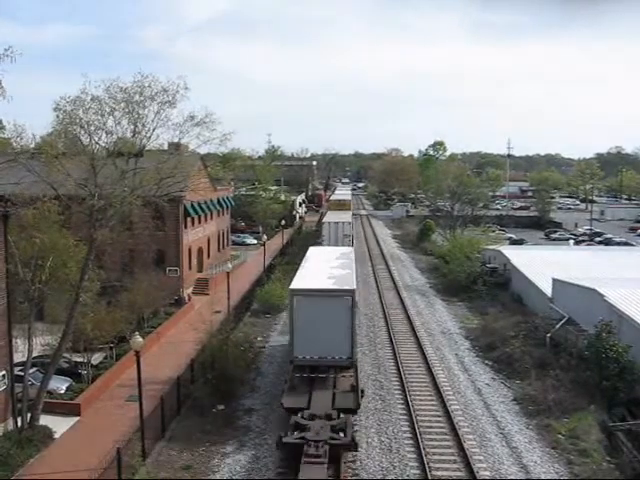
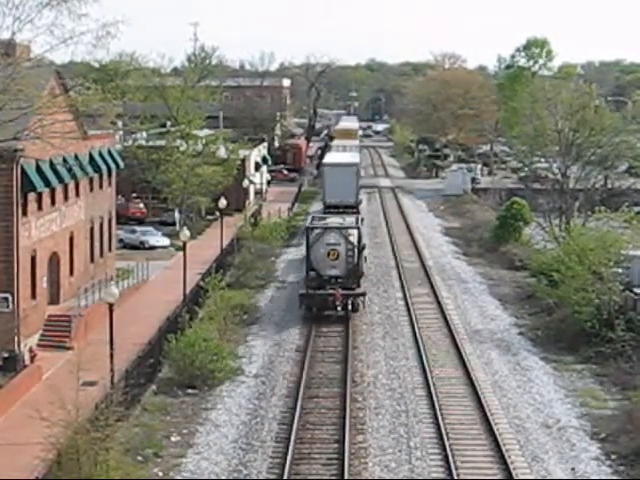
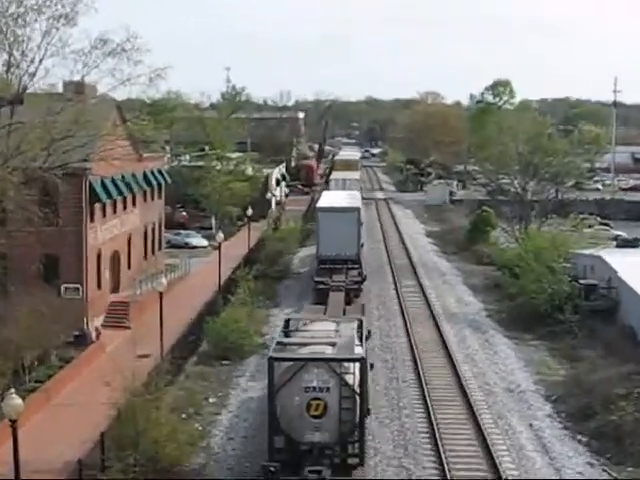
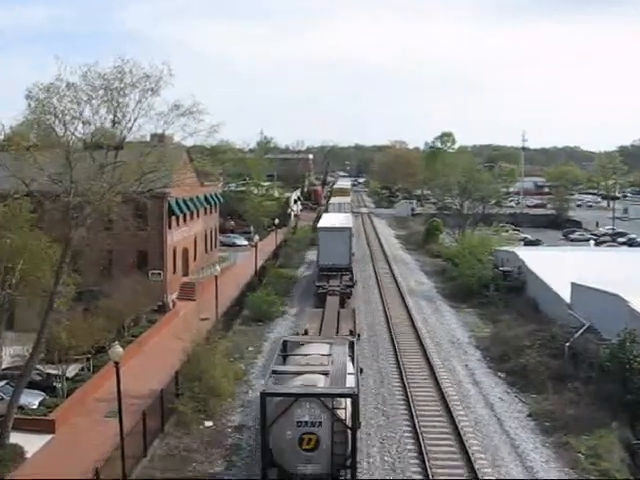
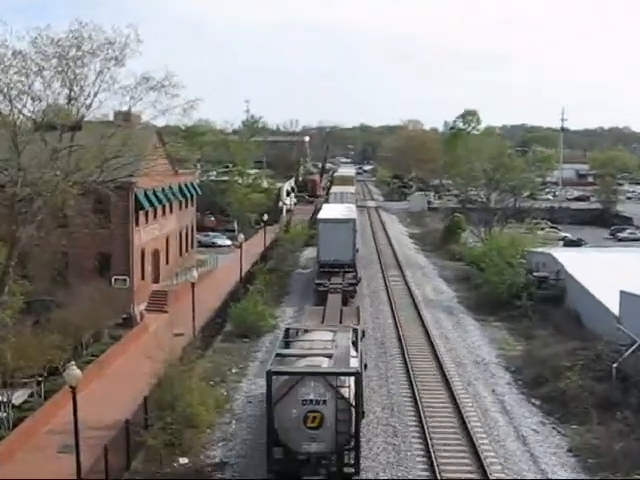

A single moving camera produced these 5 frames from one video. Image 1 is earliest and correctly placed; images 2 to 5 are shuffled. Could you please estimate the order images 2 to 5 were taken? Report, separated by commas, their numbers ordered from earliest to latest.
4, 5, 3, 2
